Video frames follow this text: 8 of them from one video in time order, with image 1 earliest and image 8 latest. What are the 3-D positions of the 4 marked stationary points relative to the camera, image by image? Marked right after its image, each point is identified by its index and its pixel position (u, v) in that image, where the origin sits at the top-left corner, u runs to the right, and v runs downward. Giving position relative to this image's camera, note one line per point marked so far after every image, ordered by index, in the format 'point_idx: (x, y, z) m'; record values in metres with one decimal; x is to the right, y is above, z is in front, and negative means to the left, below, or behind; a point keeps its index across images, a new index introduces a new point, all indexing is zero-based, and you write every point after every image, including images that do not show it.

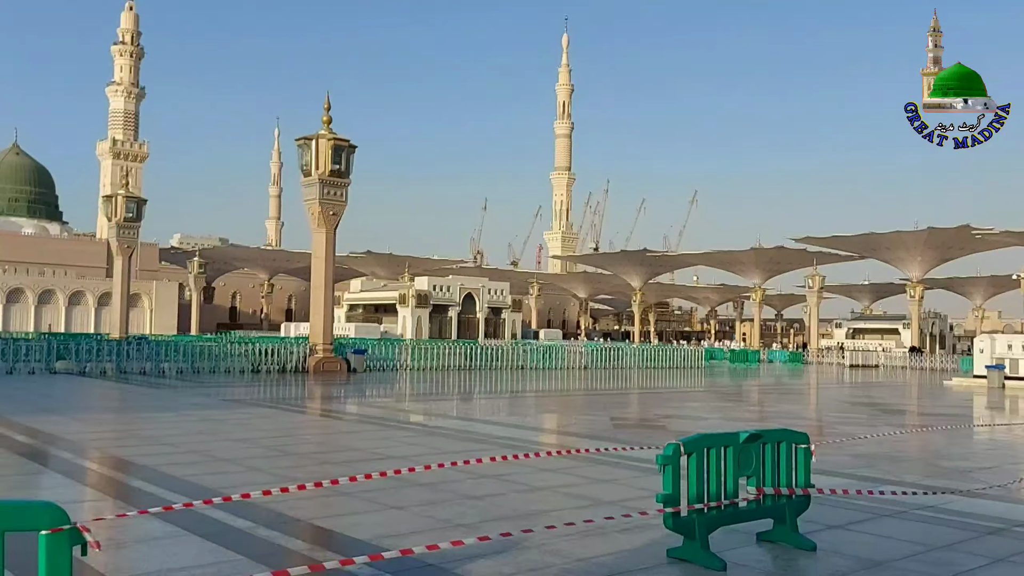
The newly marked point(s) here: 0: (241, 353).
0: (-4.8, -1.1, +15.4) m
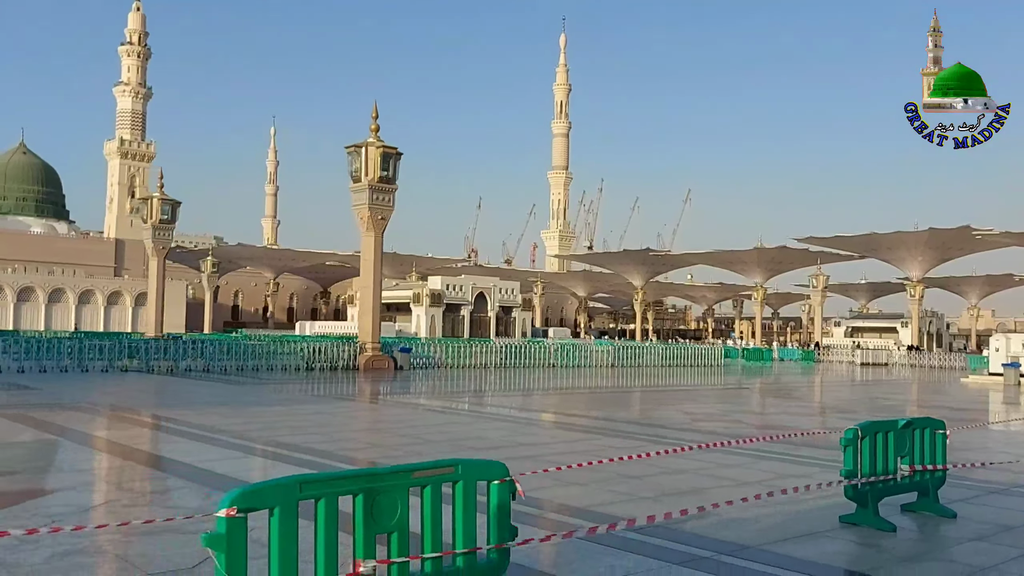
0: (-4.0, -1.2, +16.0) m
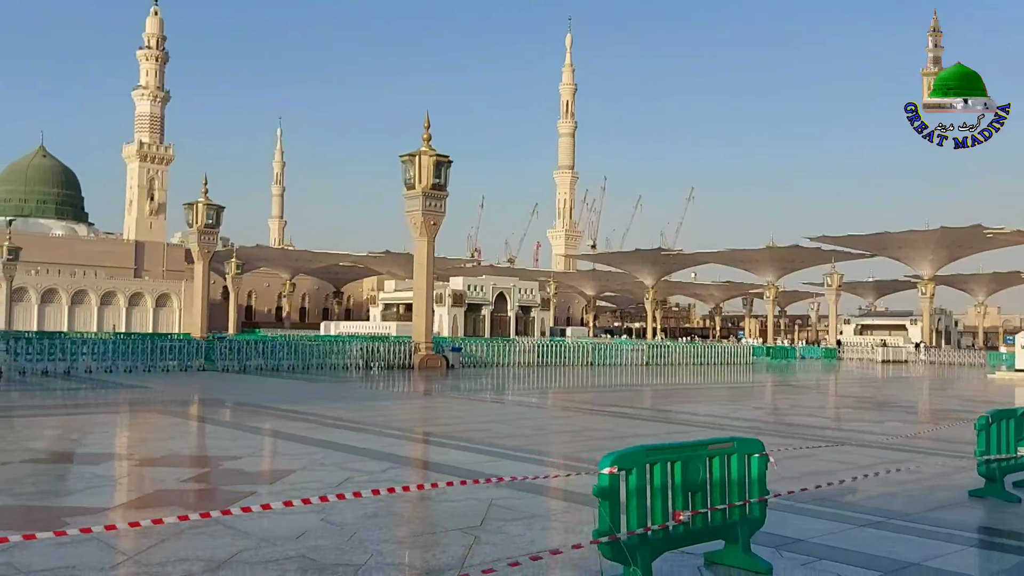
0: (-3.1, -1.2, +16.7) m
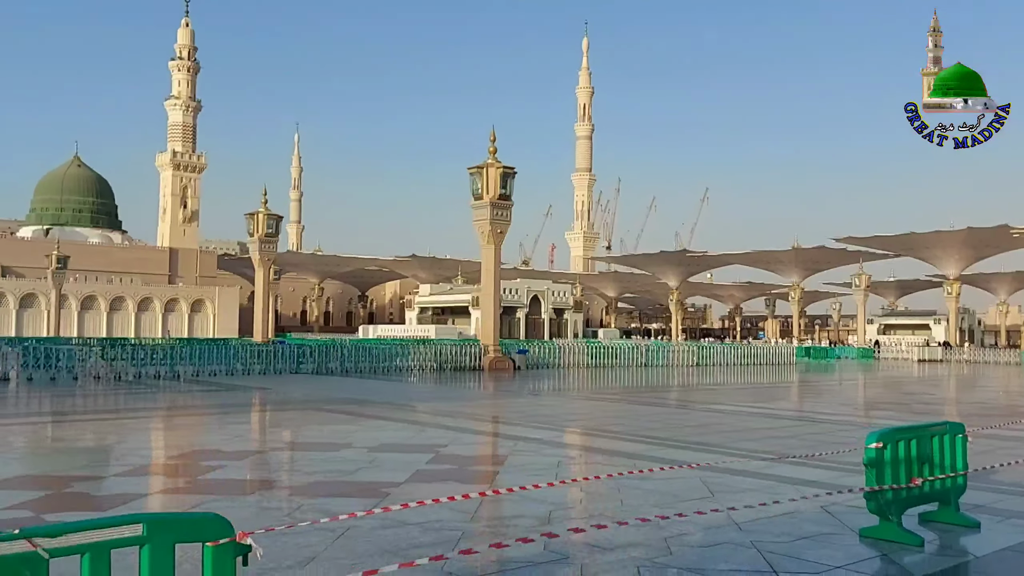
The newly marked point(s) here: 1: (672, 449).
0: (-1.8, -1.3, +17.5) m
1: (+1.2, -1.2, +6.1) m
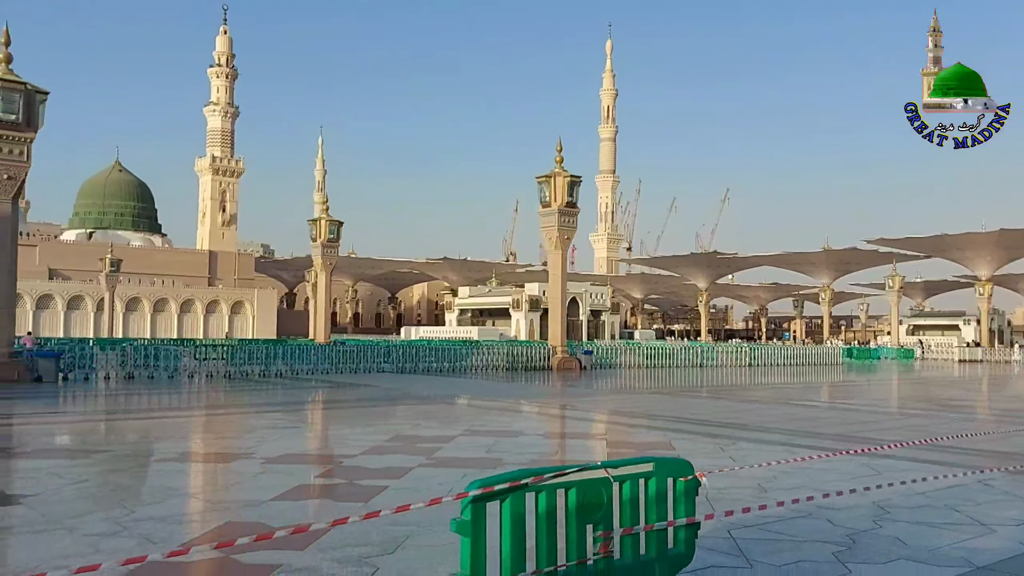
0: (-0.4, -1.4, +18.3) m
1: (+2.4, -1.2, +6.9) m
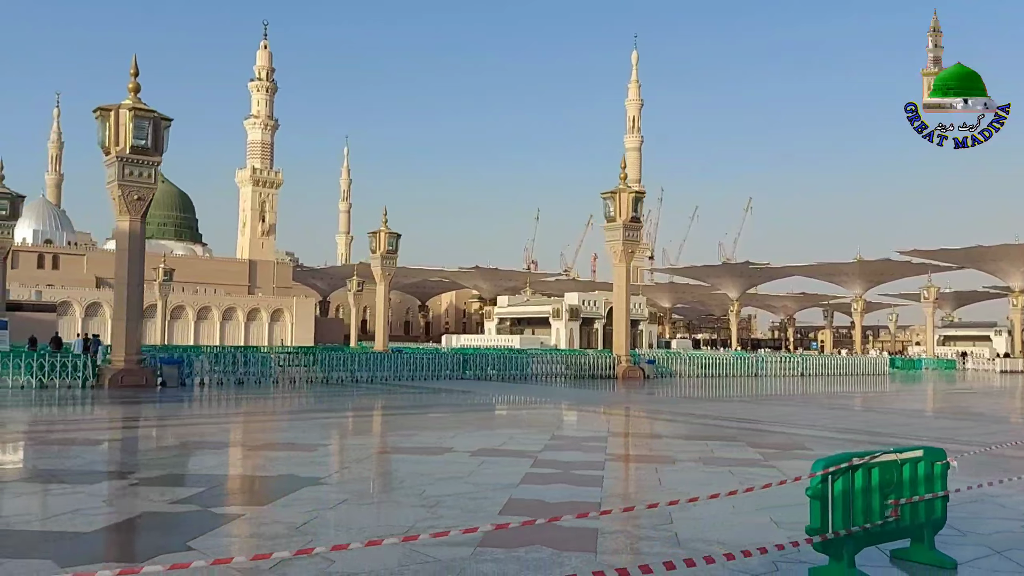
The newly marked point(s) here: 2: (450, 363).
0: (+1.1, -1.7, +19.1) m
1: (+3.6, -1.4, +7.6) m
2: (-1.3, -1.6, +18.0) m
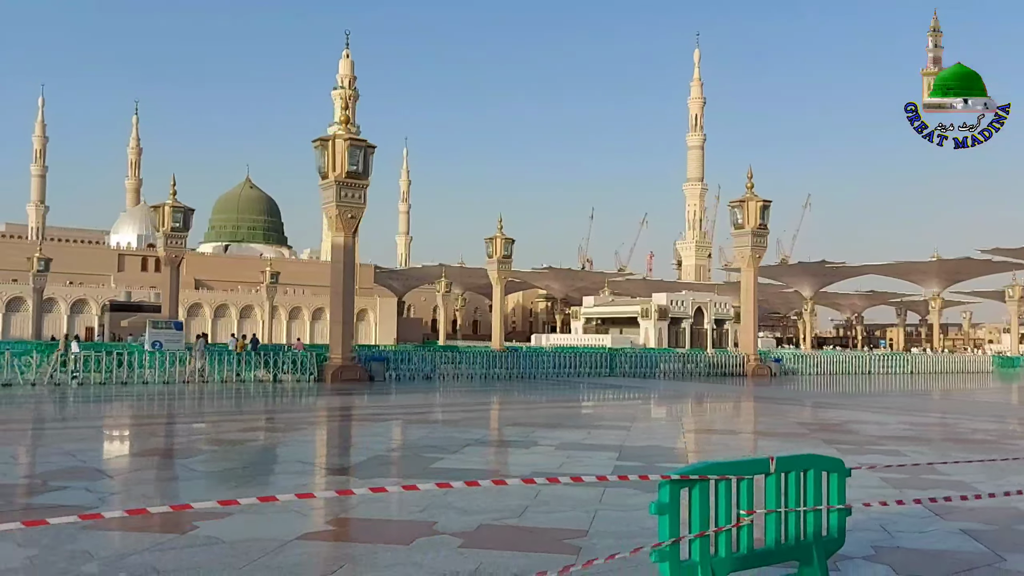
0: (+4.3, -1.7, +20.4) m
1: (+6.1, -1.5, +8.9) m
2: (+1.8, -1.7, +19.6) m
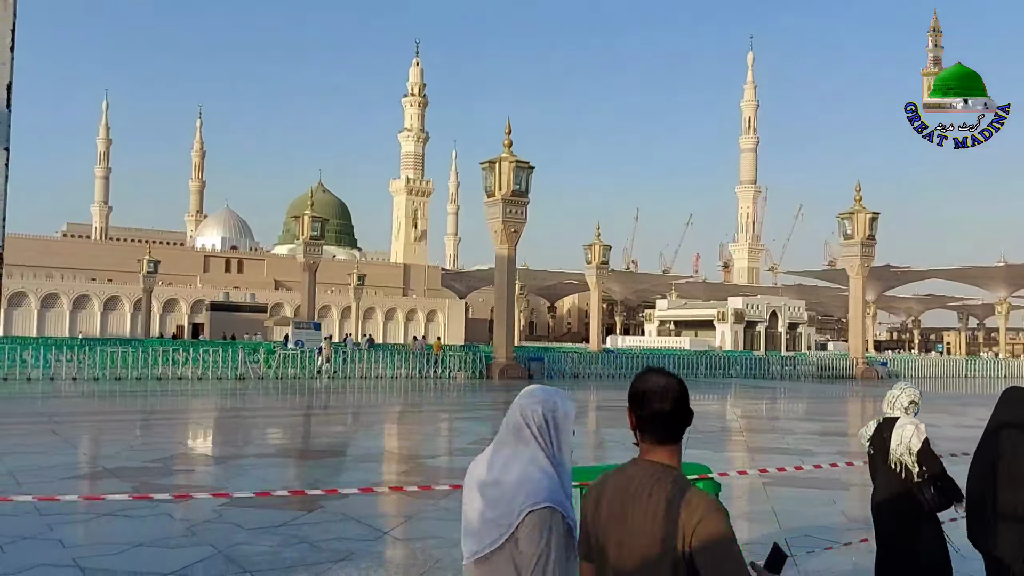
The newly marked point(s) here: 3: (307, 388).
0: (+7.4, -1.9, +21.7) m
1: (+8.7, -1.7, +10.0) m
2: (+4.8, -1.8, +20.9) m
3: (-3.5, -1.7, +14.7) m
